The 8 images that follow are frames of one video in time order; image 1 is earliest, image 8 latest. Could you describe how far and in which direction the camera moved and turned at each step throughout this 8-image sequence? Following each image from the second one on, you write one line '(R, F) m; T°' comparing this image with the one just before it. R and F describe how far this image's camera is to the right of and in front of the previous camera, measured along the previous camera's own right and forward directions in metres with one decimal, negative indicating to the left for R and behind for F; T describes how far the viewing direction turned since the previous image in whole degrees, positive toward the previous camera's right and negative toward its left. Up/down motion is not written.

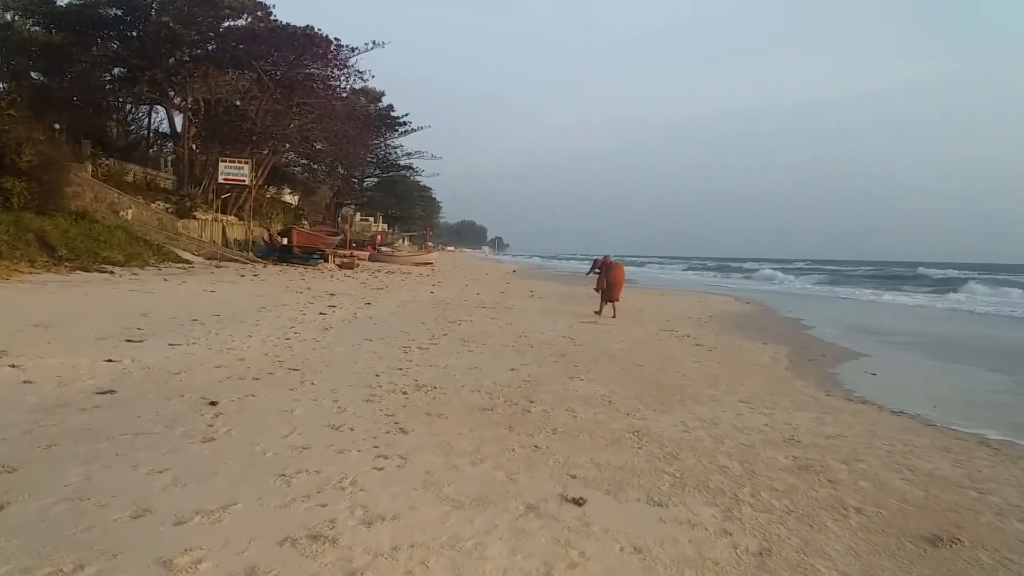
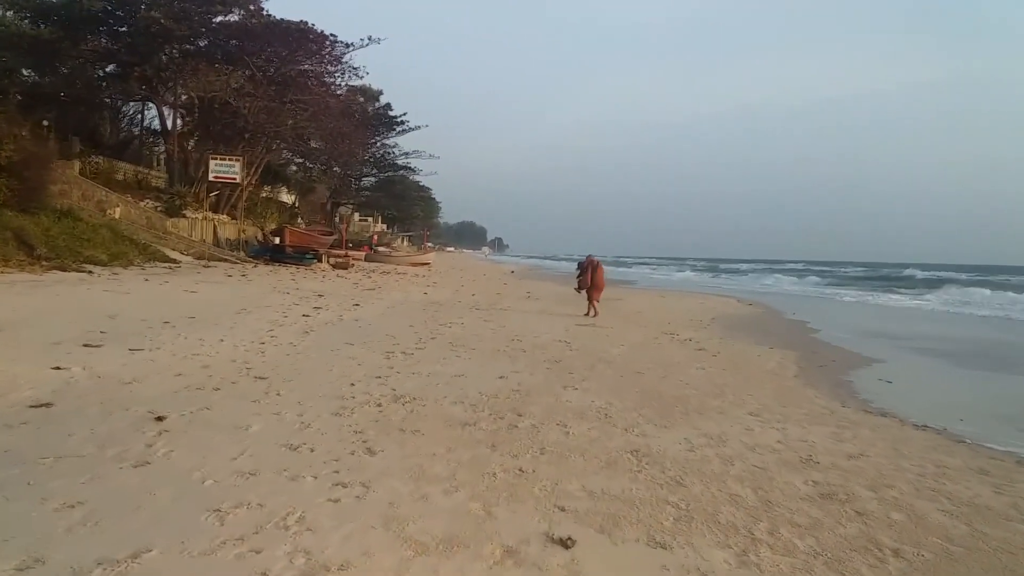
(+0.1, +0.6) m; 0°
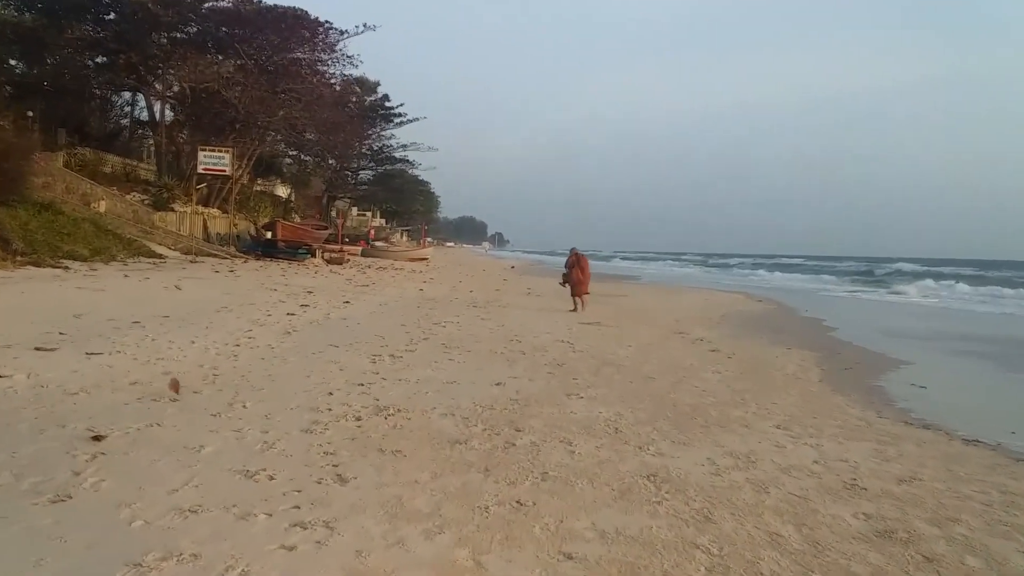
(0.0, +0.6) m; 0°
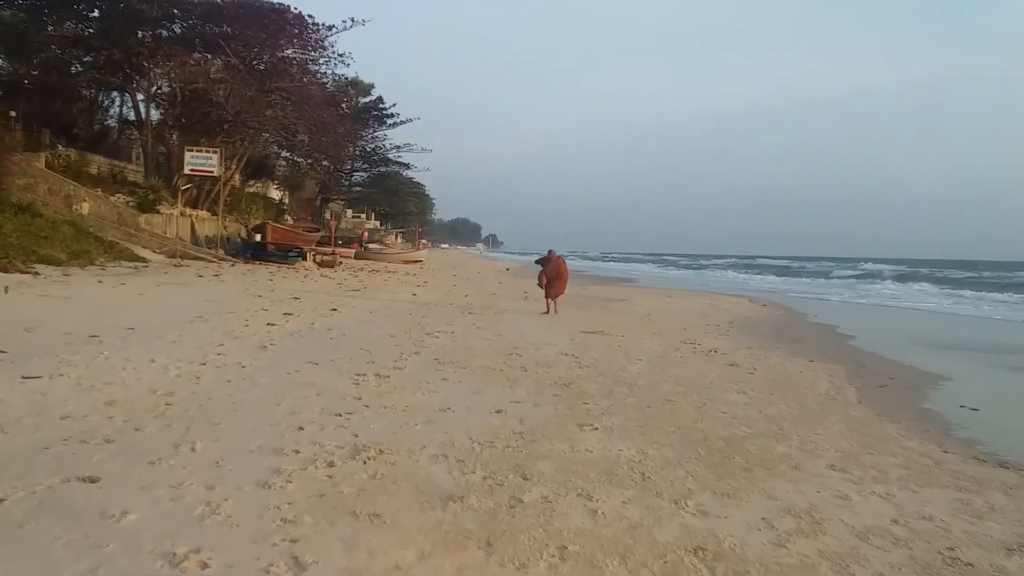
(0.0, +0.8) m; 0°
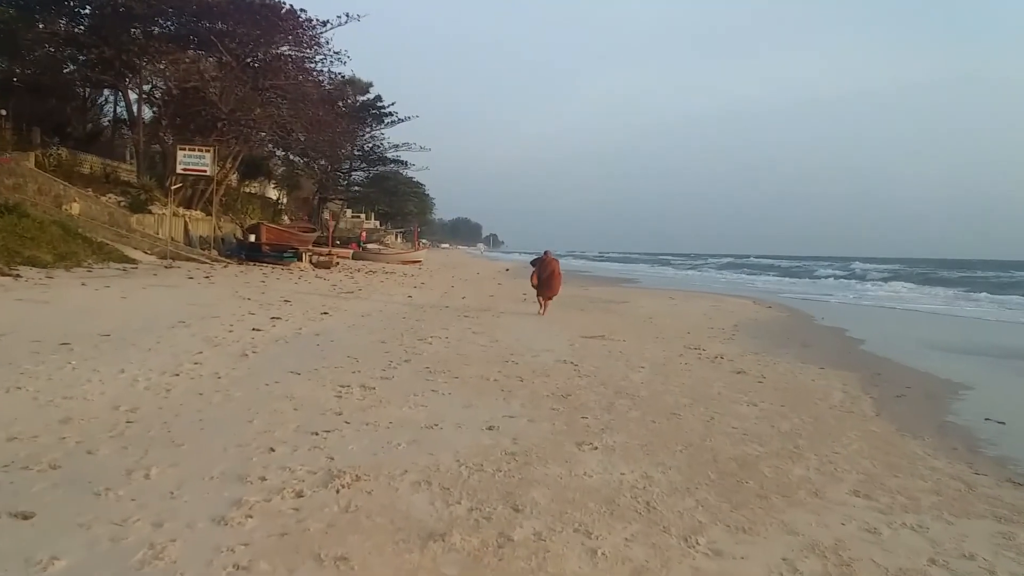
(0.0, +0.4) m; 0°
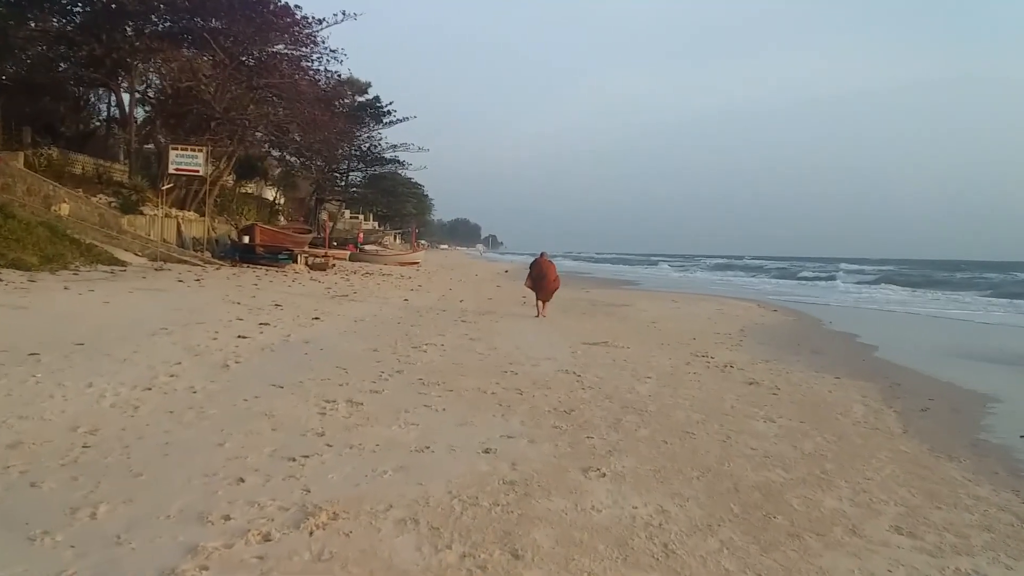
(0.0, +0.4) m; 0°
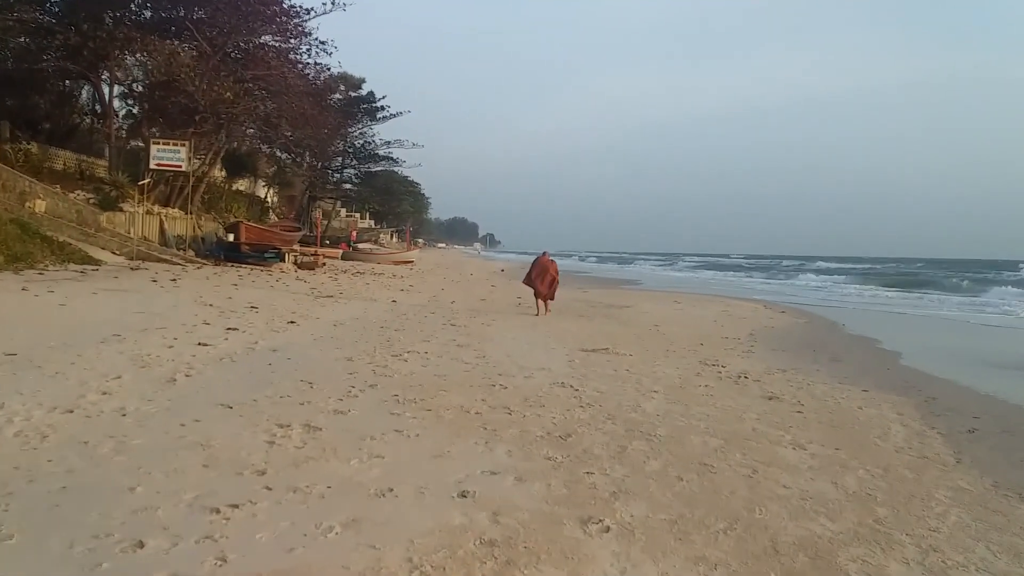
(+0.1, +0.8) m; 0°
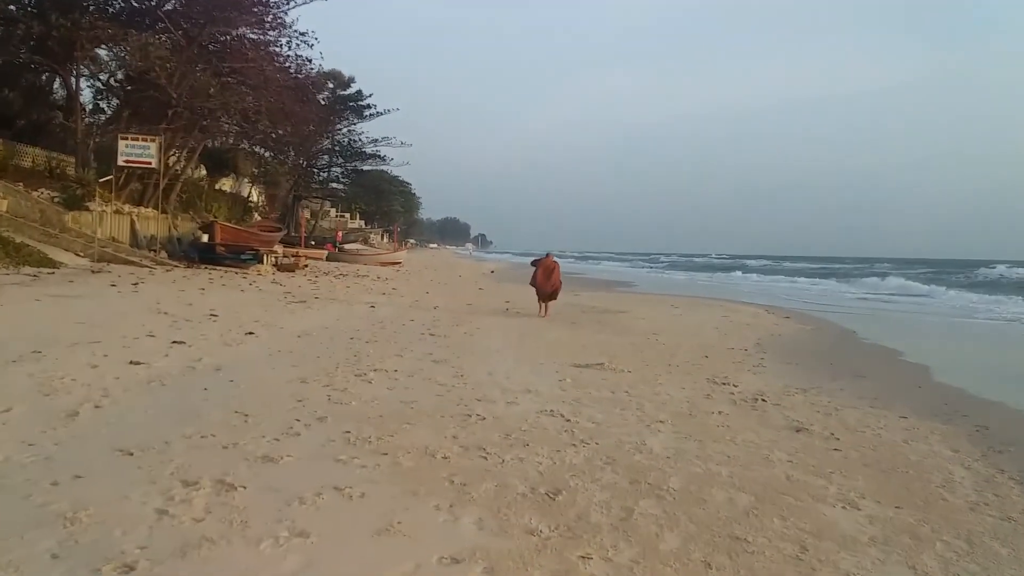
(+0.1, +1.1) m; 0°
